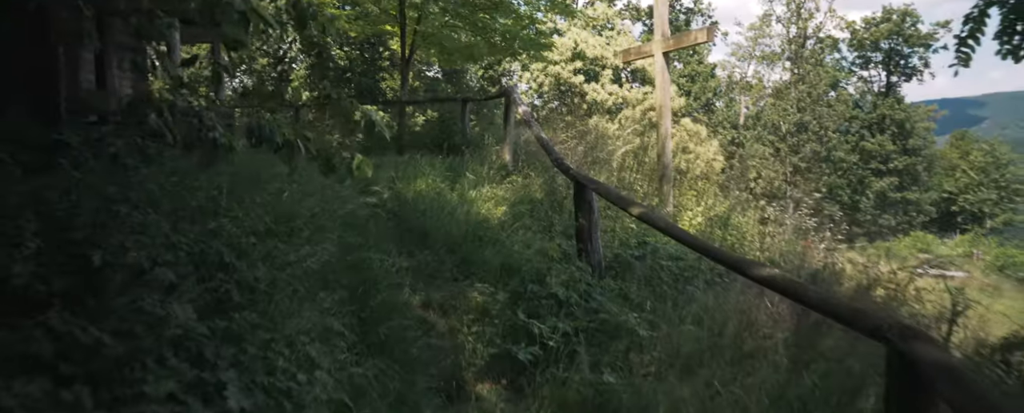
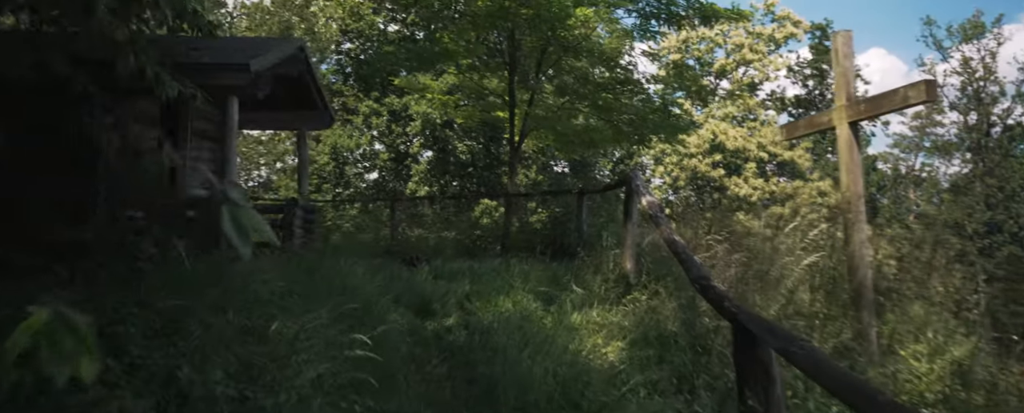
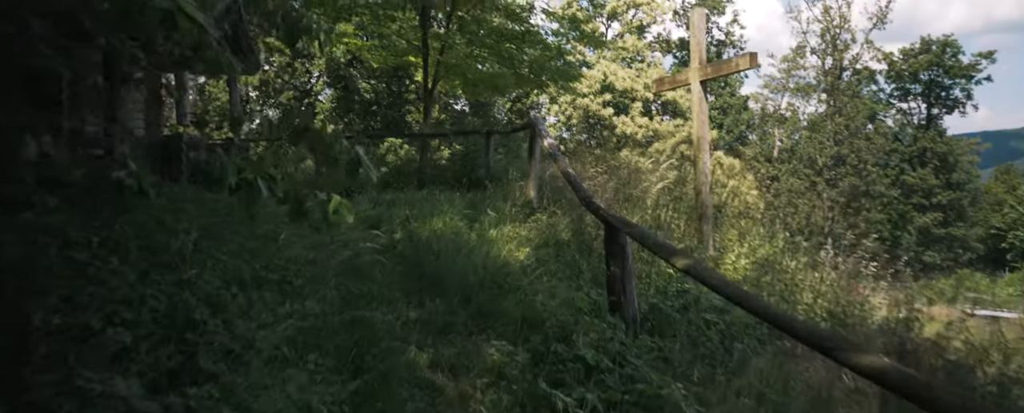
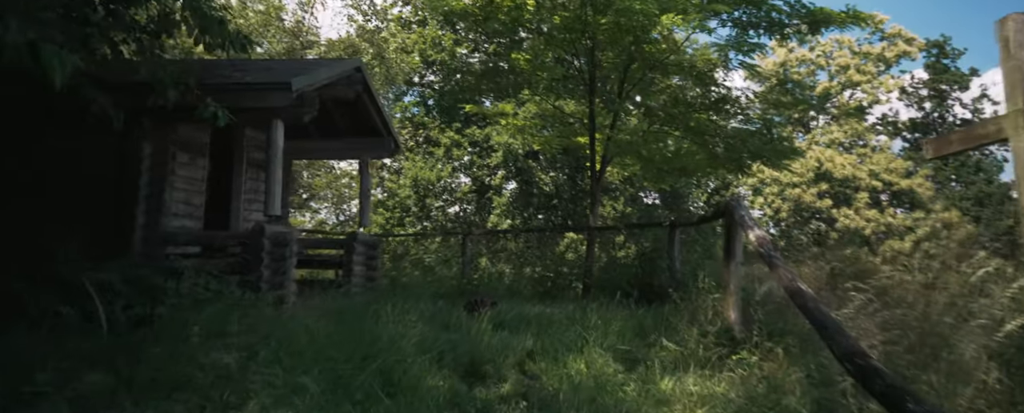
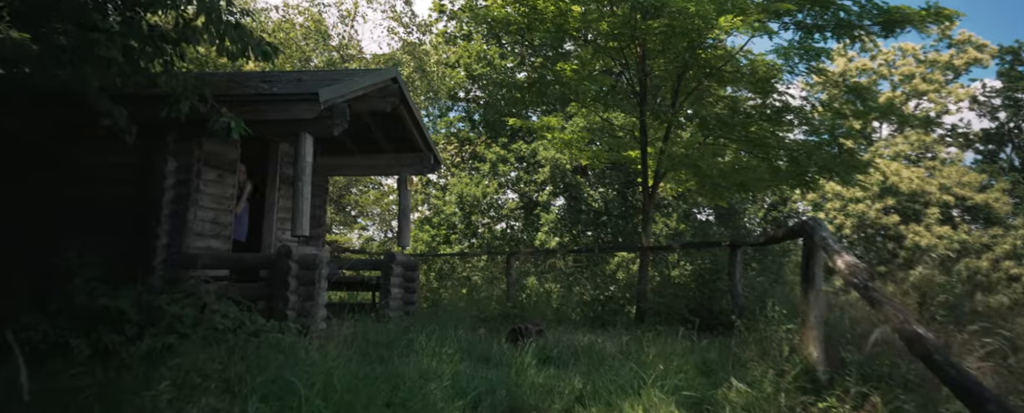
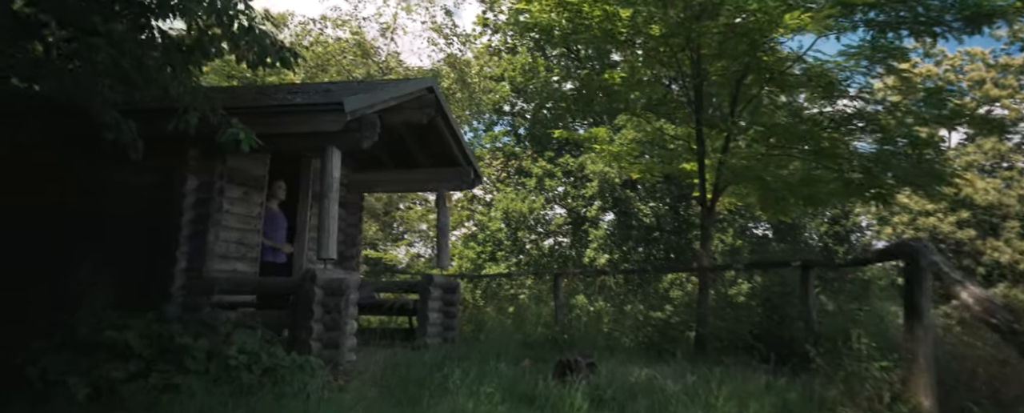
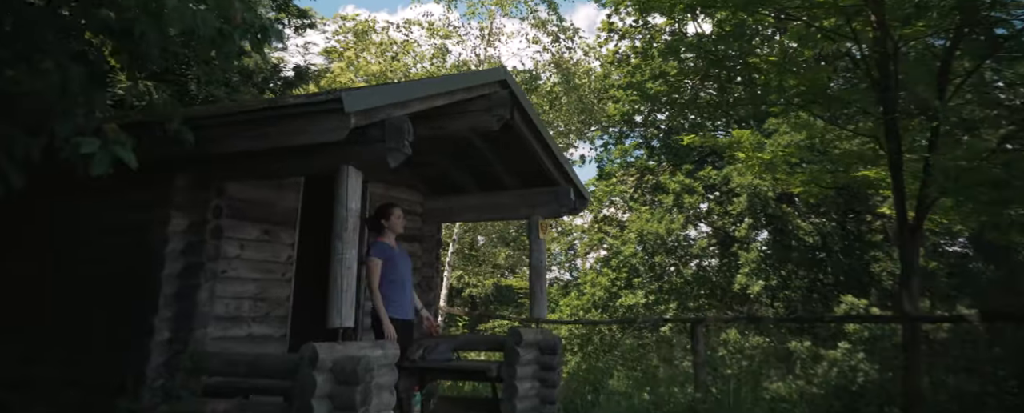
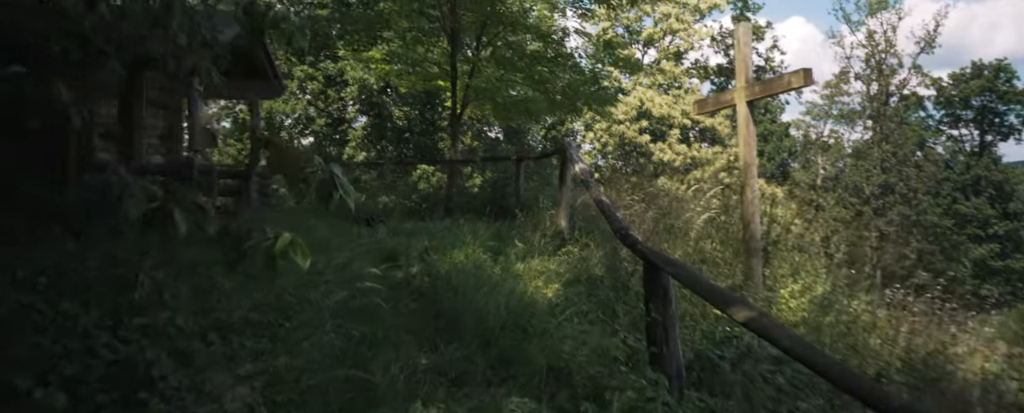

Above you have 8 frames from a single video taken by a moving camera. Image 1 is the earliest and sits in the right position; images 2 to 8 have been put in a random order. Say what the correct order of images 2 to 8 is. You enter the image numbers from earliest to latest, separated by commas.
3, 8, 2, 4, 5, 6, 7
